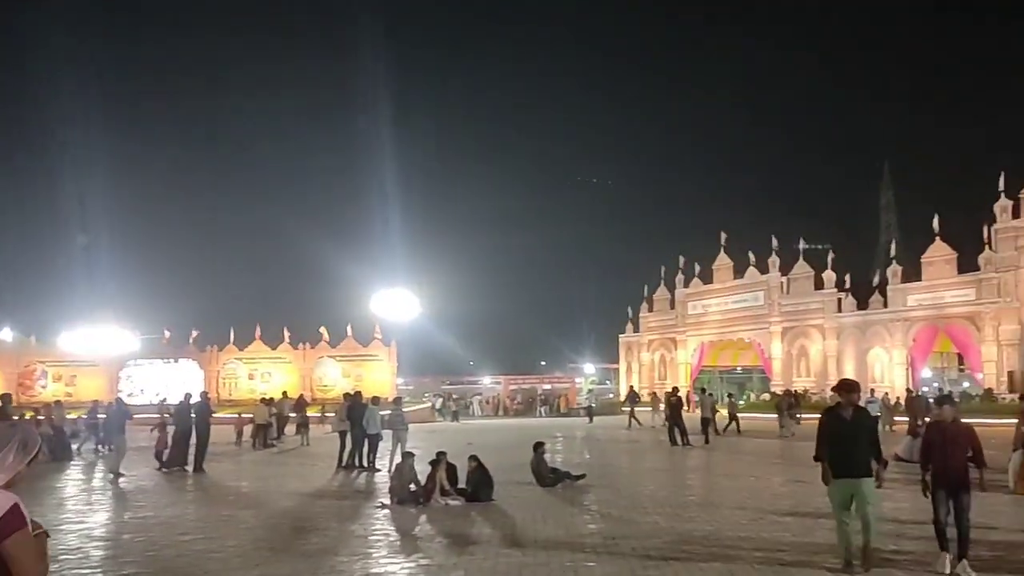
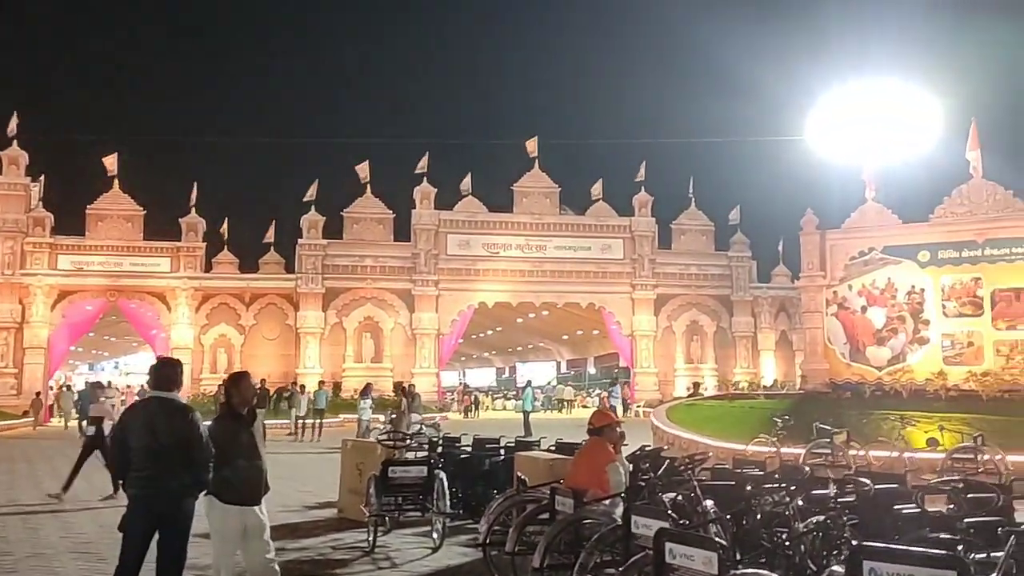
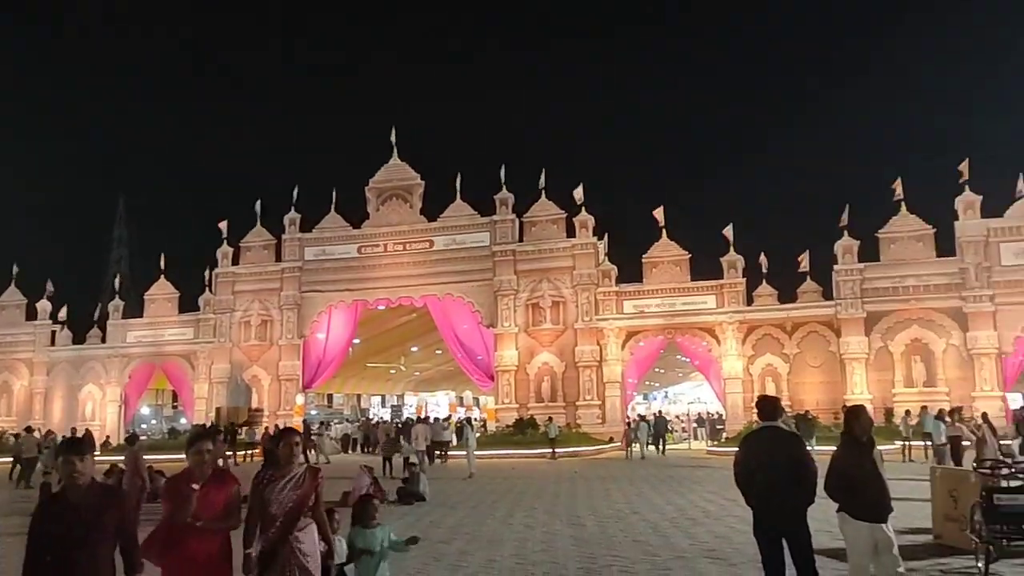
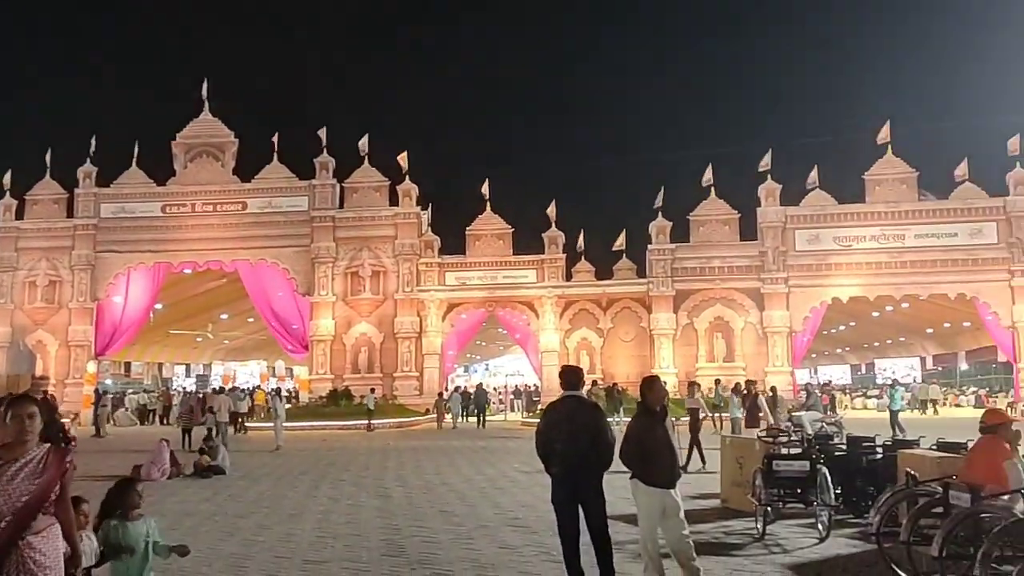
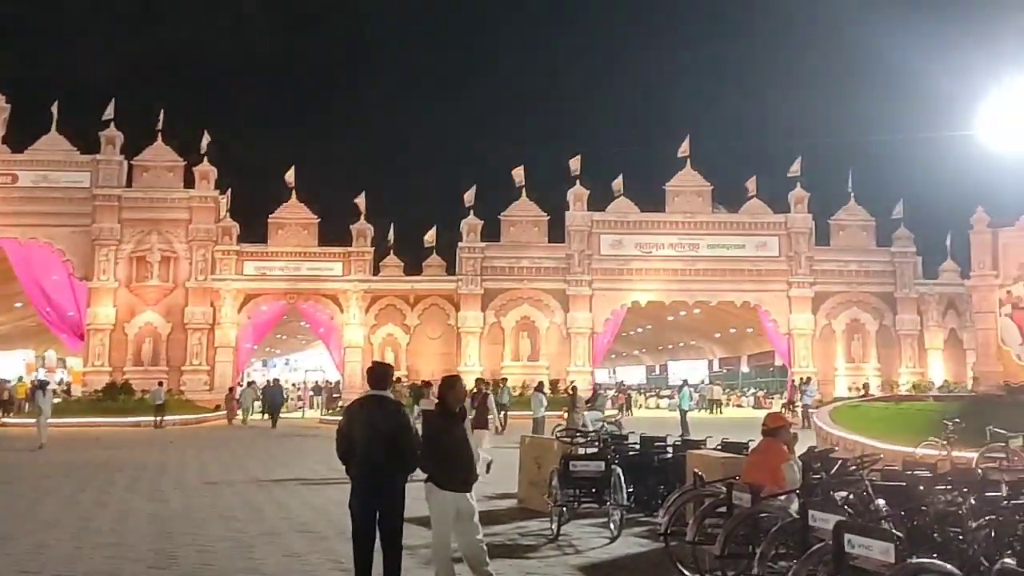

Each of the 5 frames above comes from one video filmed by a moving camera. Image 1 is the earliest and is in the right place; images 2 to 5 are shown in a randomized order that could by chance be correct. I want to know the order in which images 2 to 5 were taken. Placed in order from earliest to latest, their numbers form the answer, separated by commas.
3, 4, 5, 2
